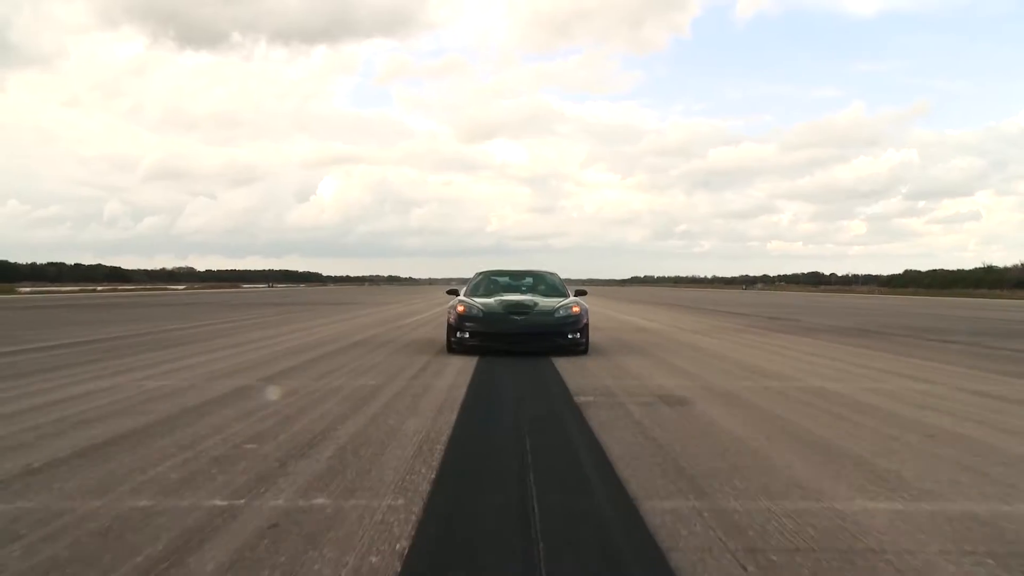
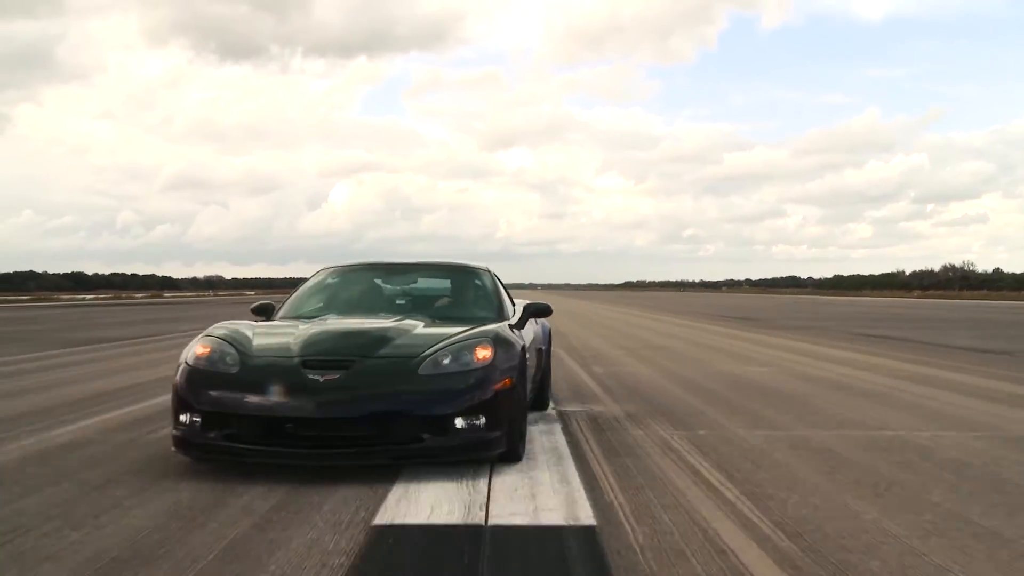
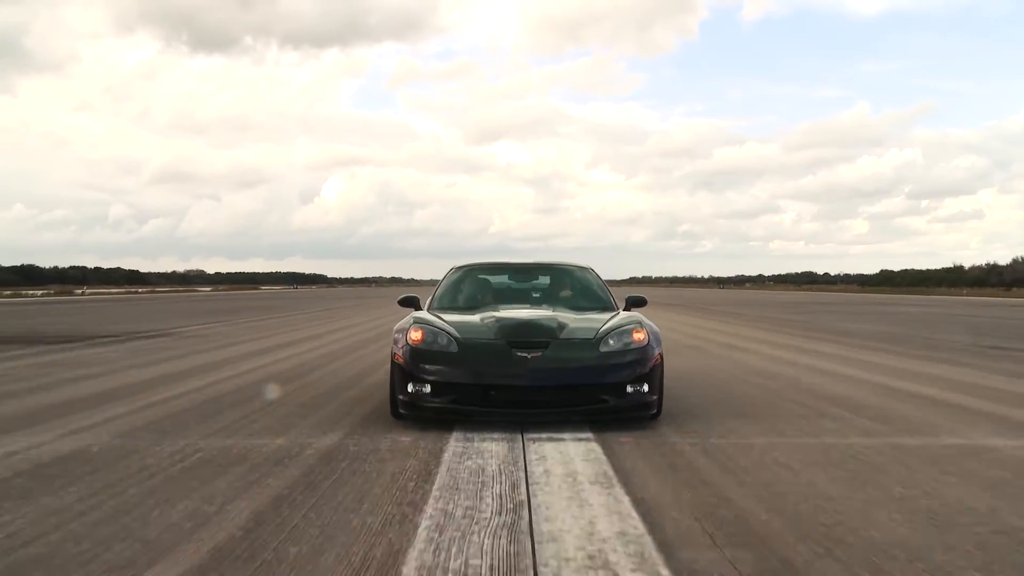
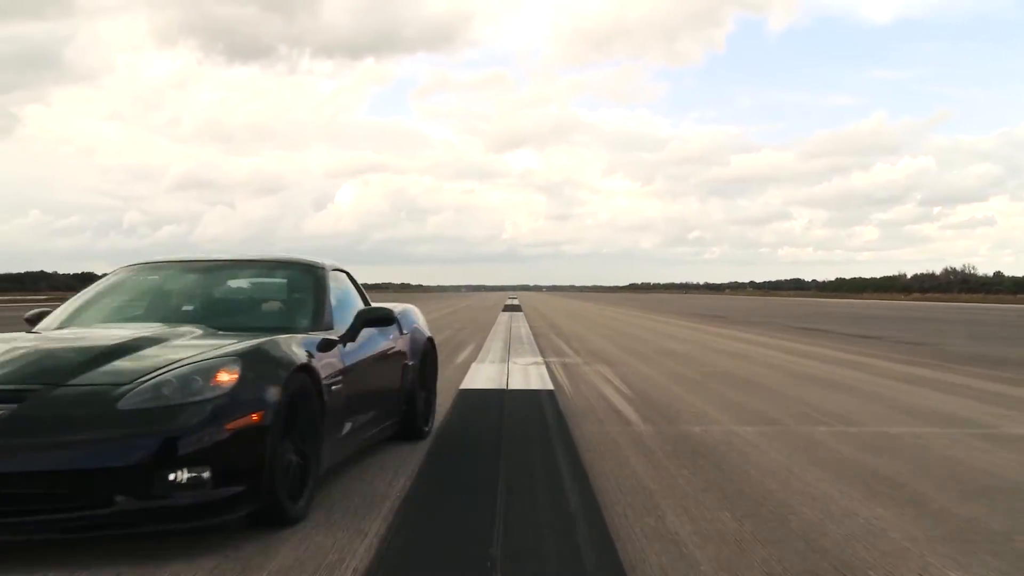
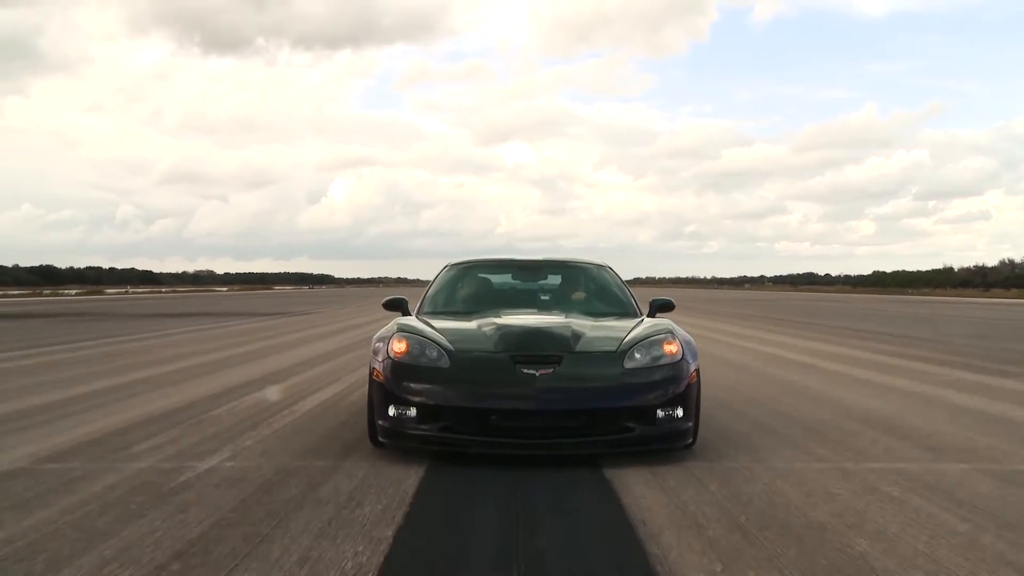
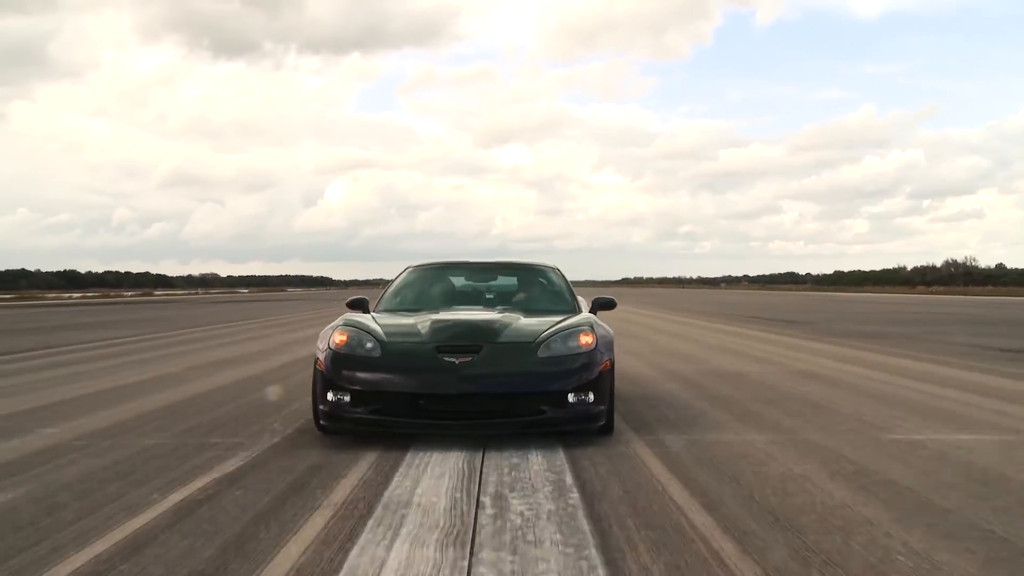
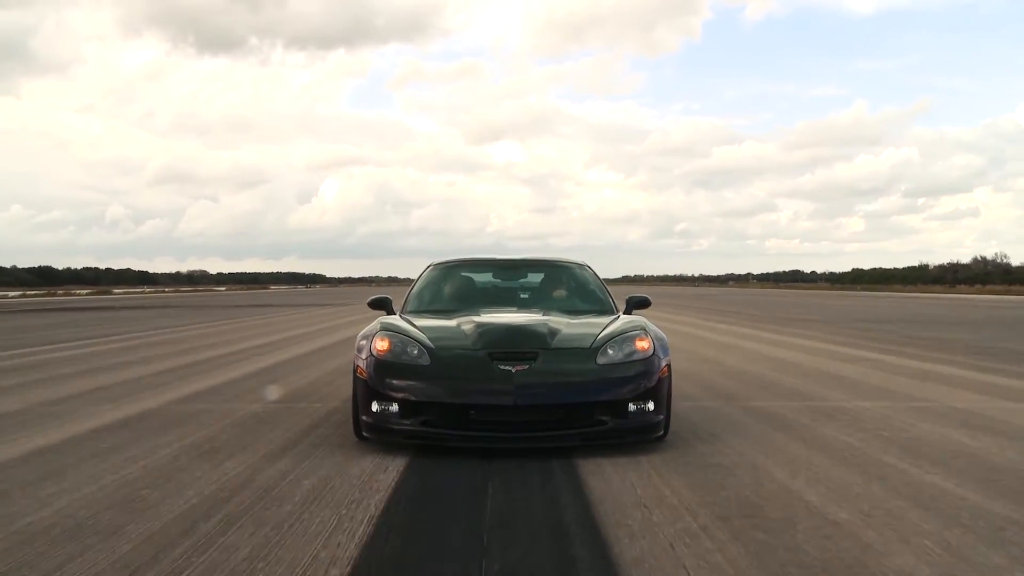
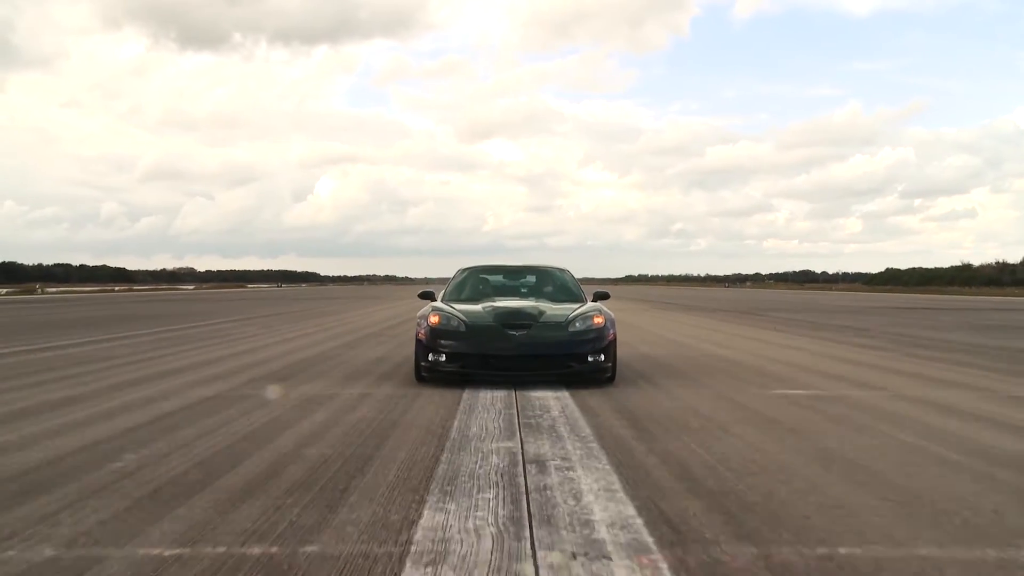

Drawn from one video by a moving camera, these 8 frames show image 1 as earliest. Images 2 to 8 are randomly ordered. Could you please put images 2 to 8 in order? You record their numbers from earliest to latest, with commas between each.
8, 3, 5, 7, 6, 2, 4
